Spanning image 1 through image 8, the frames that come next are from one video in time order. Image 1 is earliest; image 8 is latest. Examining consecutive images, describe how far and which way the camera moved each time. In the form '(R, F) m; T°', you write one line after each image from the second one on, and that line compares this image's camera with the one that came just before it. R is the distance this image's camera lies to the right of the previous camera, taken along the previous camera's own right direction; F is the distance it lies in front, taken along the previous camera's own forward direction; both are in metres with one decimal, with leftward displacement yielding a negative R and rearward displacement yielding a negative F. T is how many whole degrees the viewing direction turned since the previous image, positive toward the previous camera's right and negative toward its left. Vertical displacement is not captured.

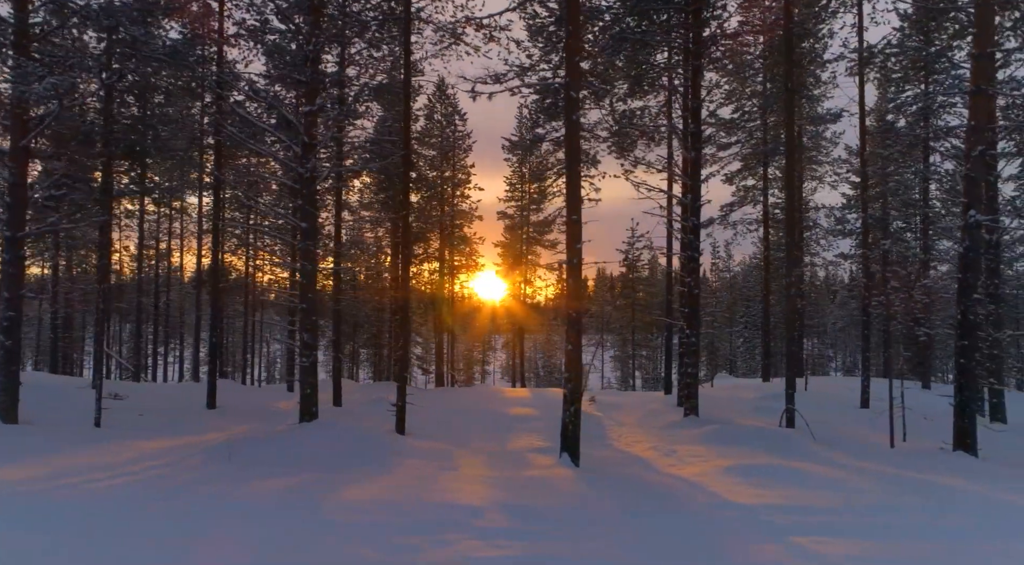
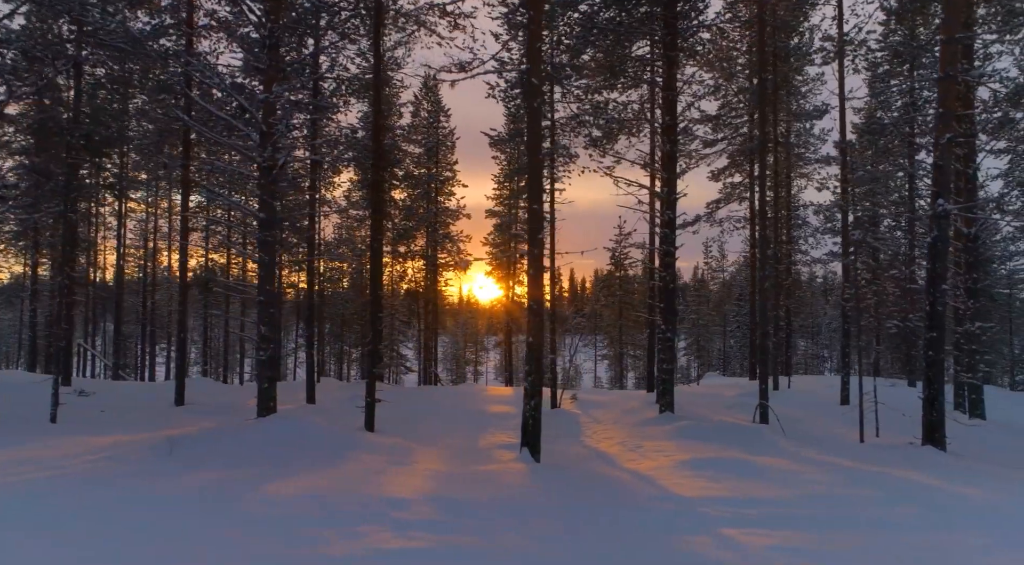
(+0.5, +0.3) m; 0°
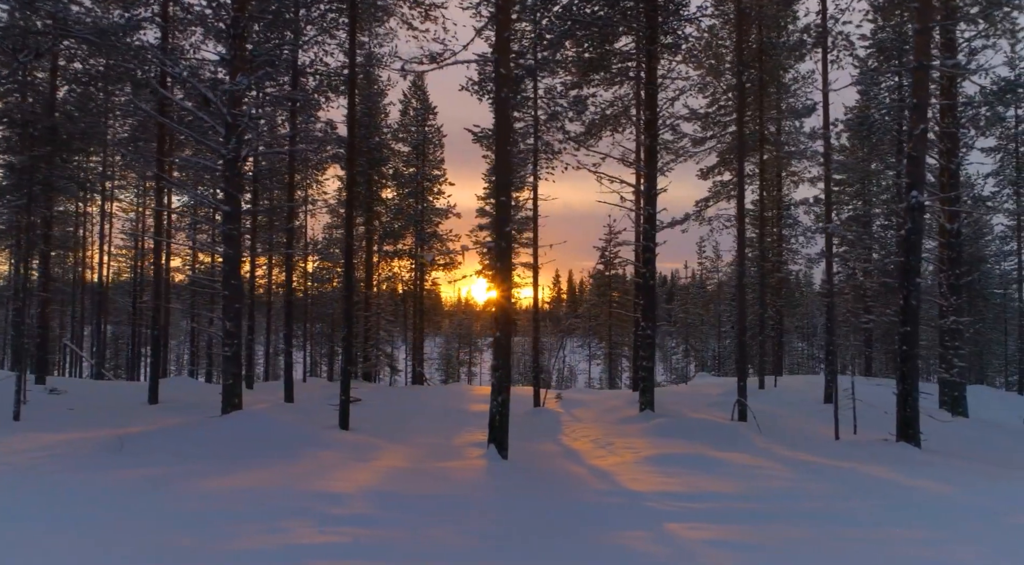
(+0.4, +0.2) m; 0°
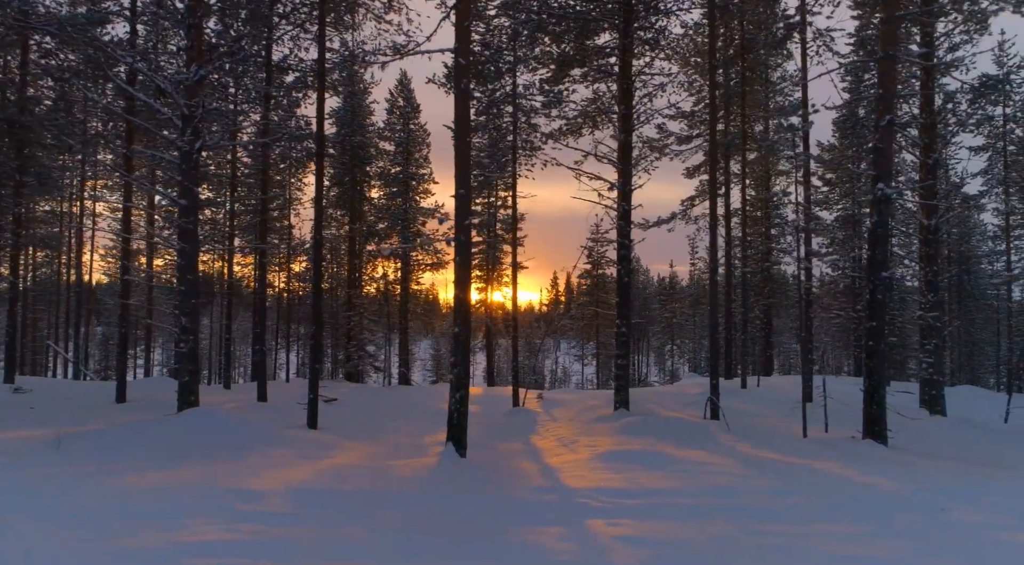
(+0.5, +0.3) m; 0°
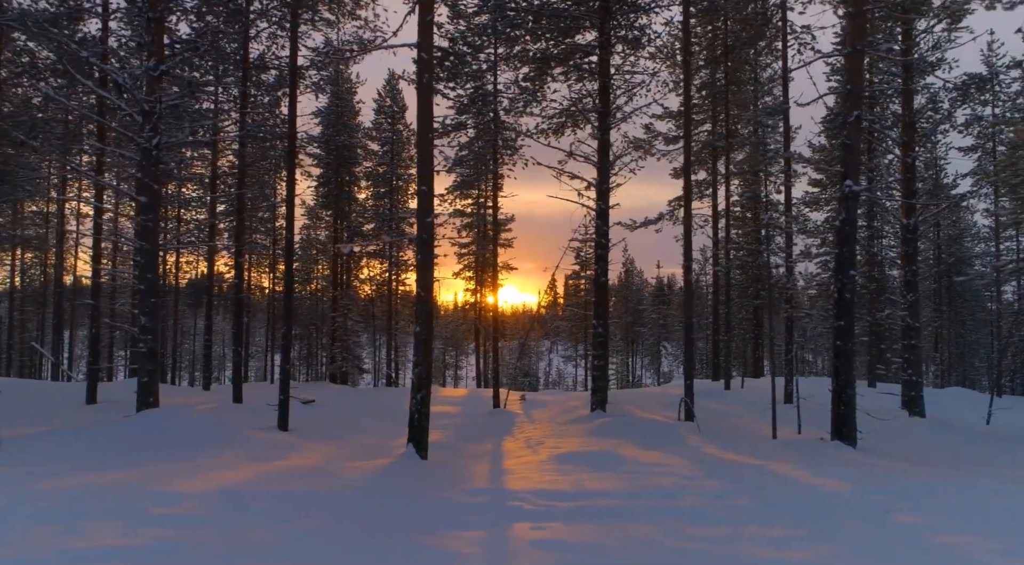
(+0.5, +0.2) m; 0°
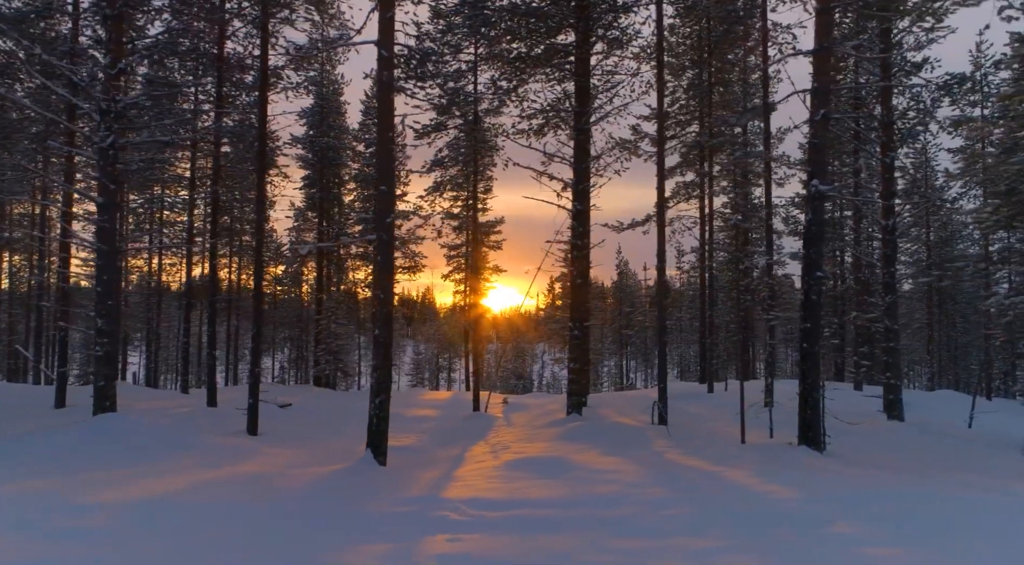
(+0.5, +0.2) m; 0°
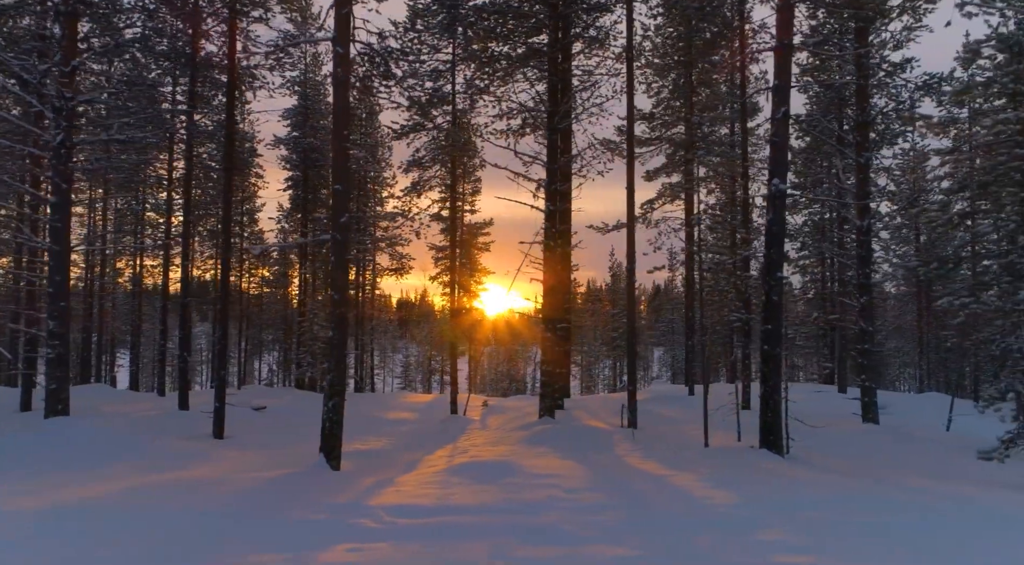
(+0.5, +0.2) m; 0°
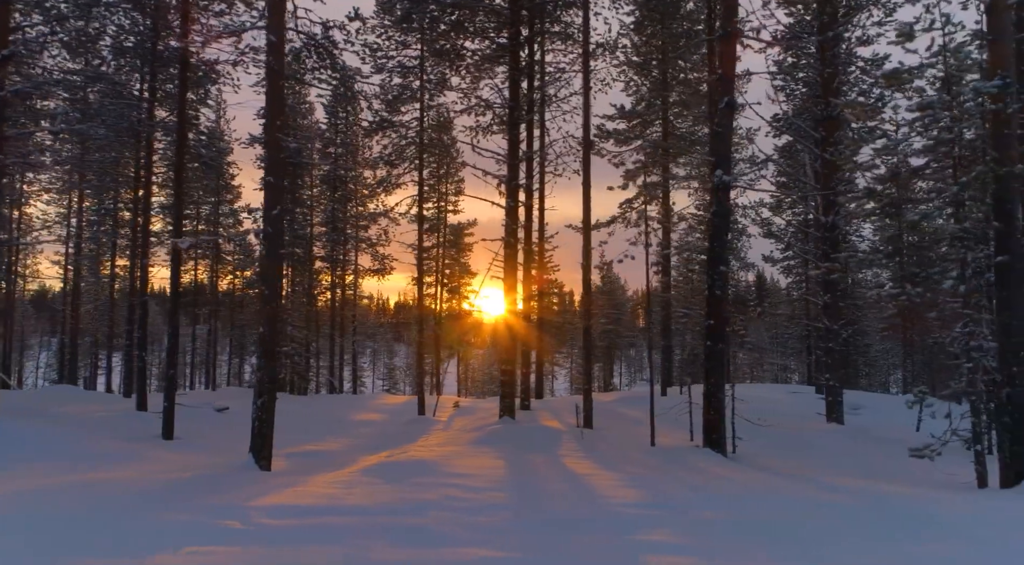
(+0.8, +0.3) m; 0°
